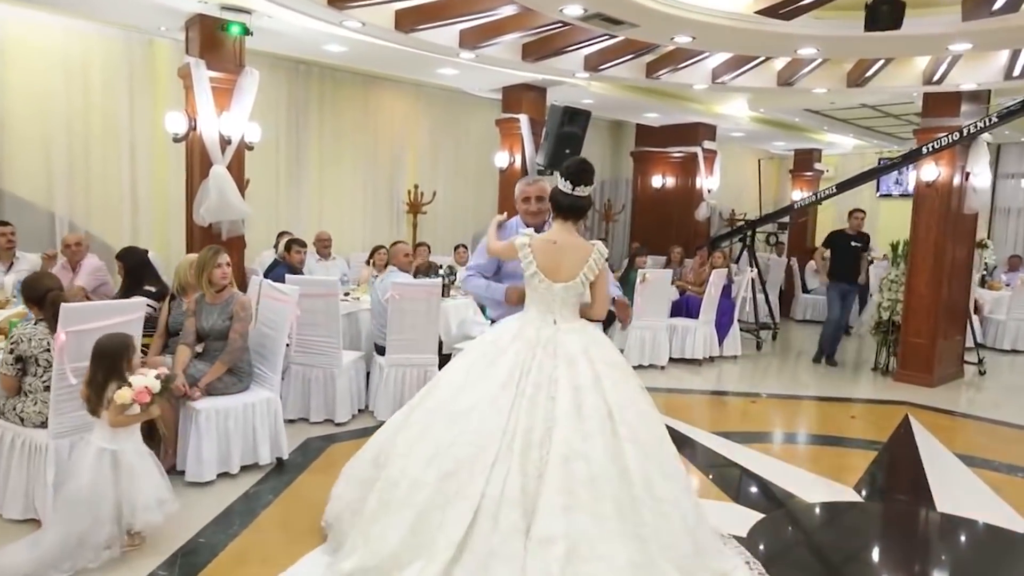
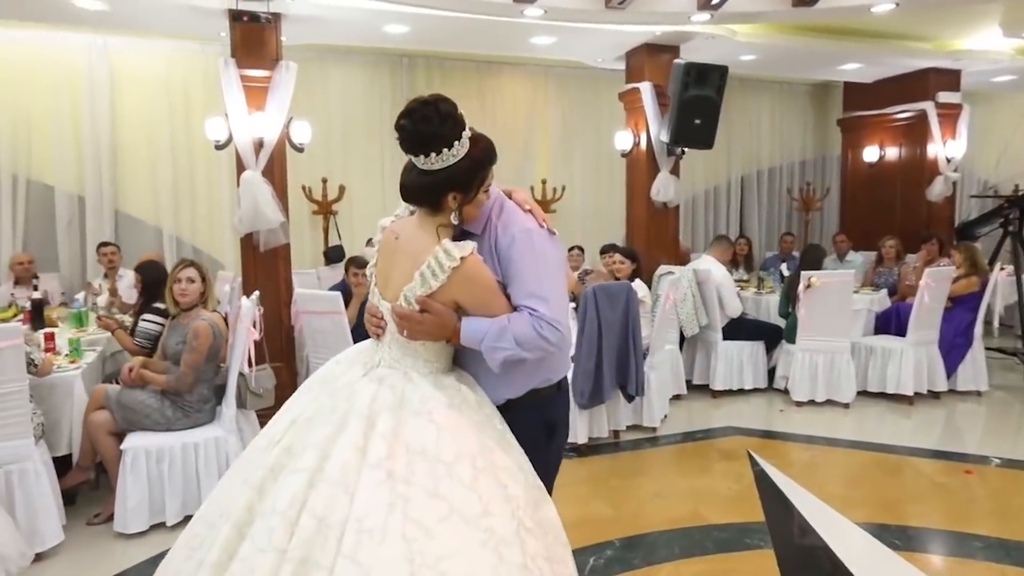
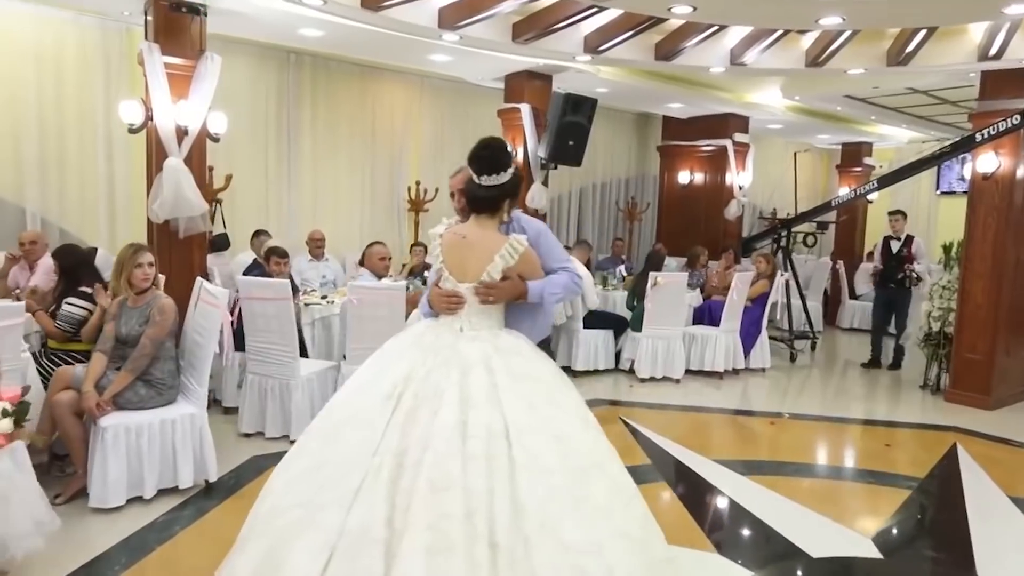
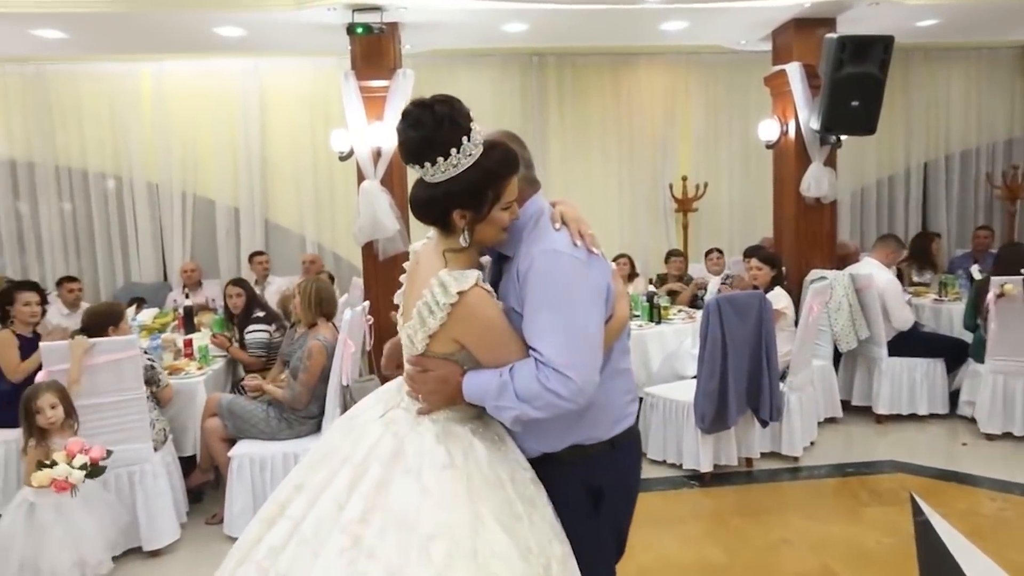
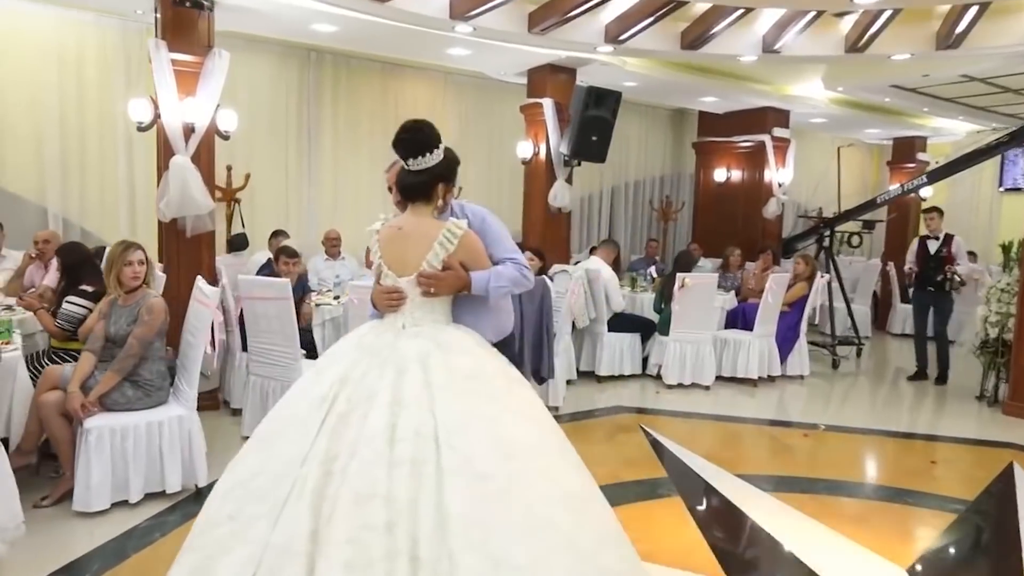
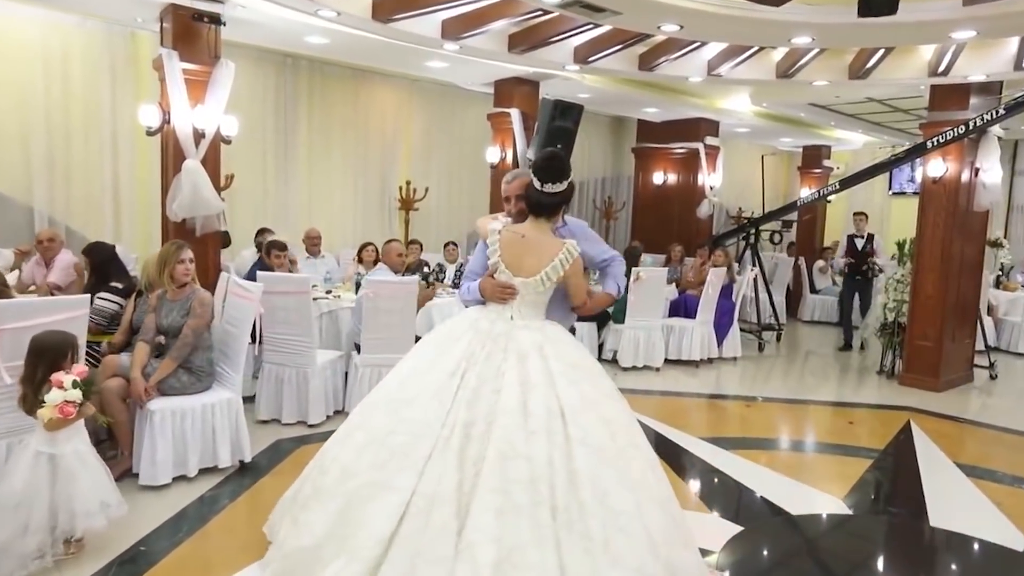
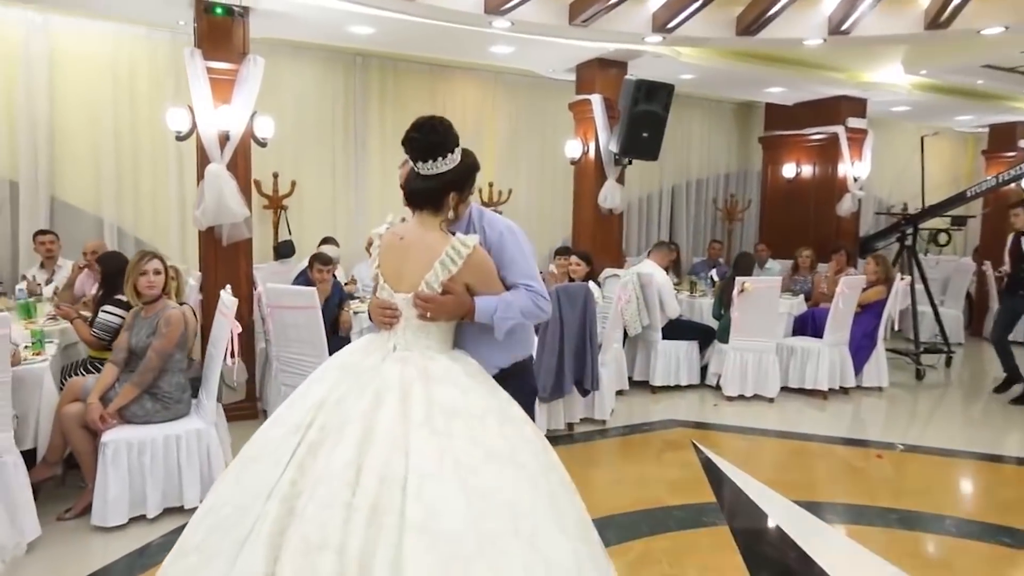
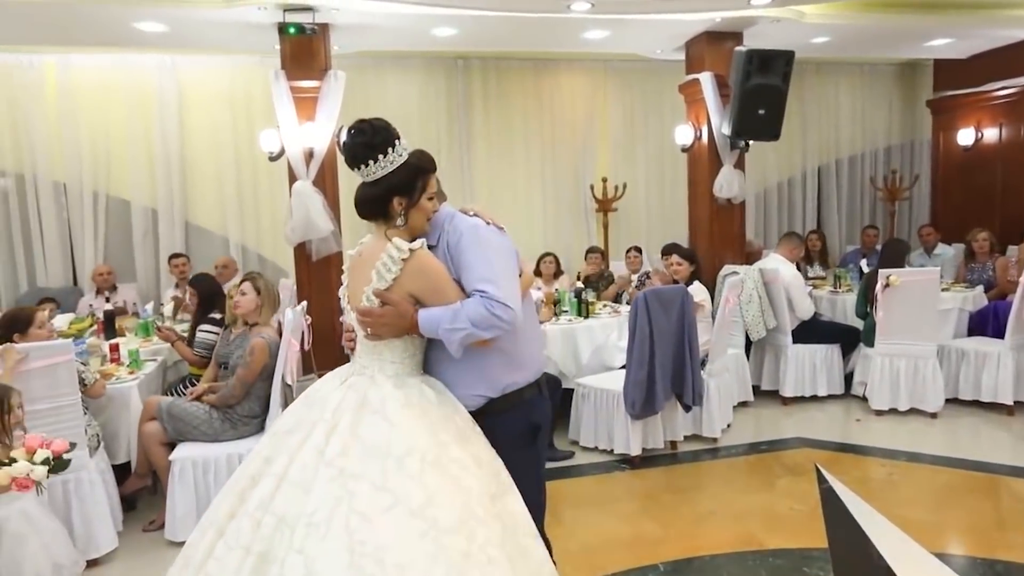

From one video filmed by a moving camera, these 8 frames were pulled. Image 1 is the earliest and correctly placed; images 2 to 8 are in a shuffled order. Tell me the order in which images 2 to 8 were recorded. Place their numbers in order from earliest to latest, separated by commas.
6, 3, 5, 7, 2, 8, 4
